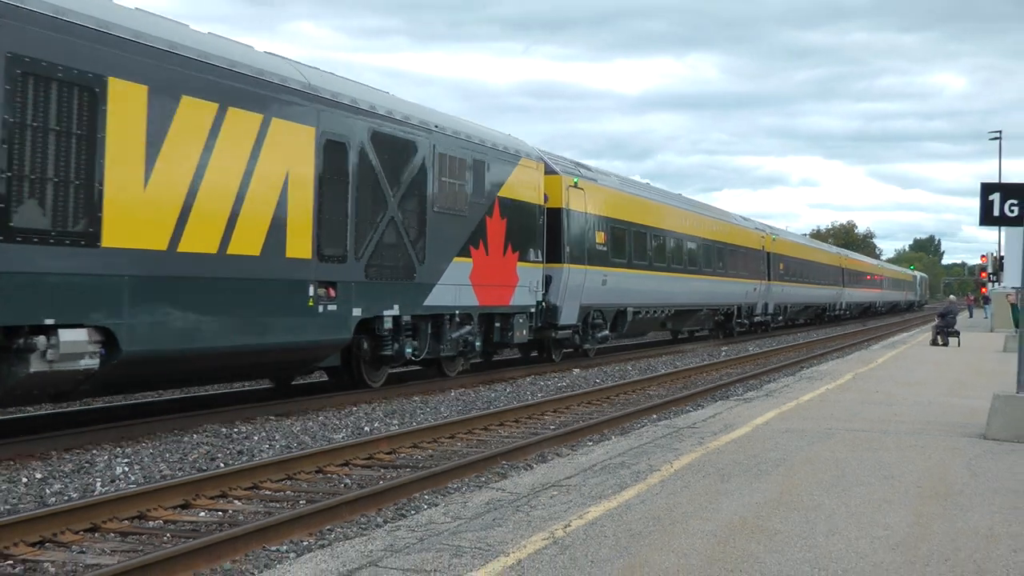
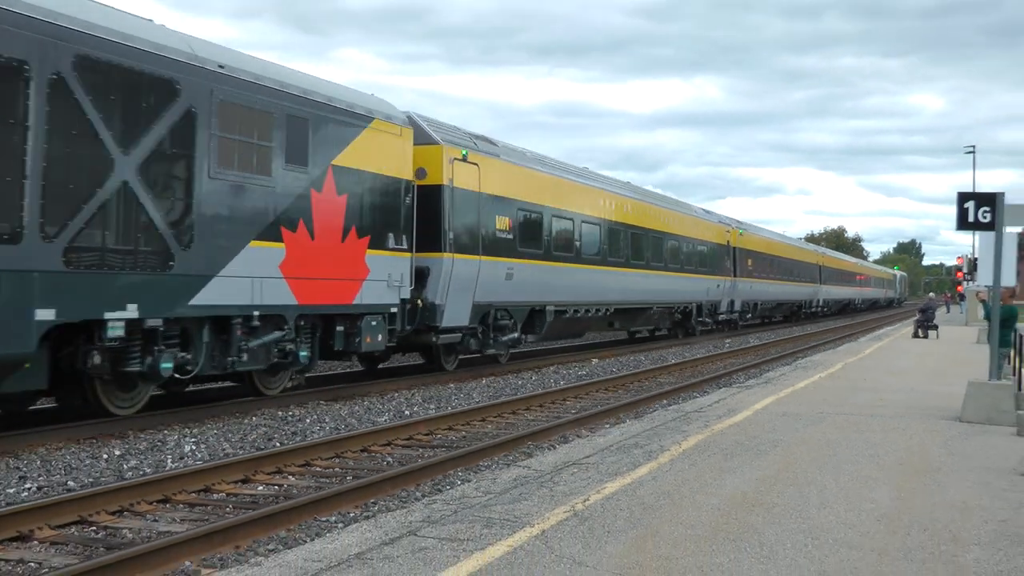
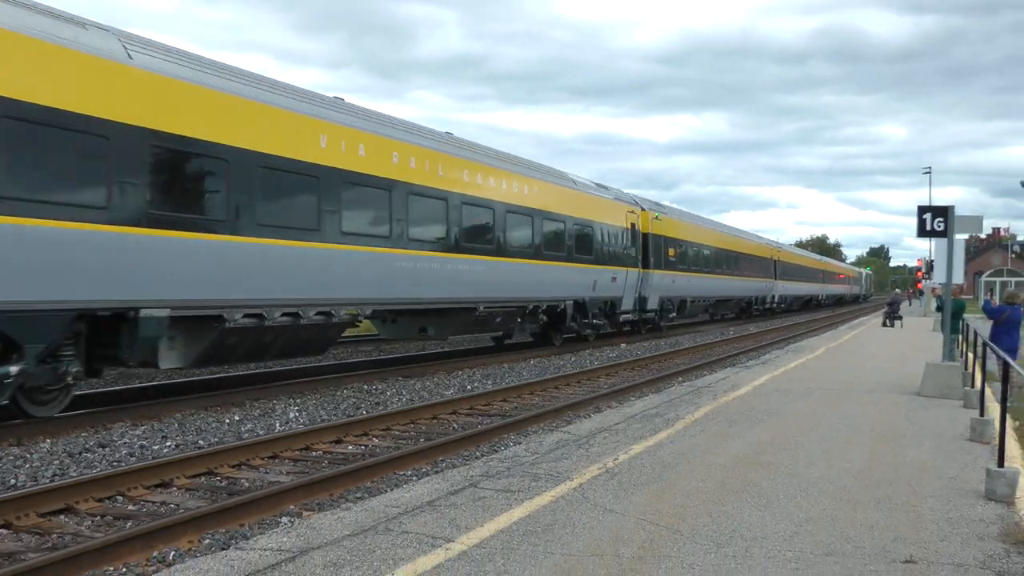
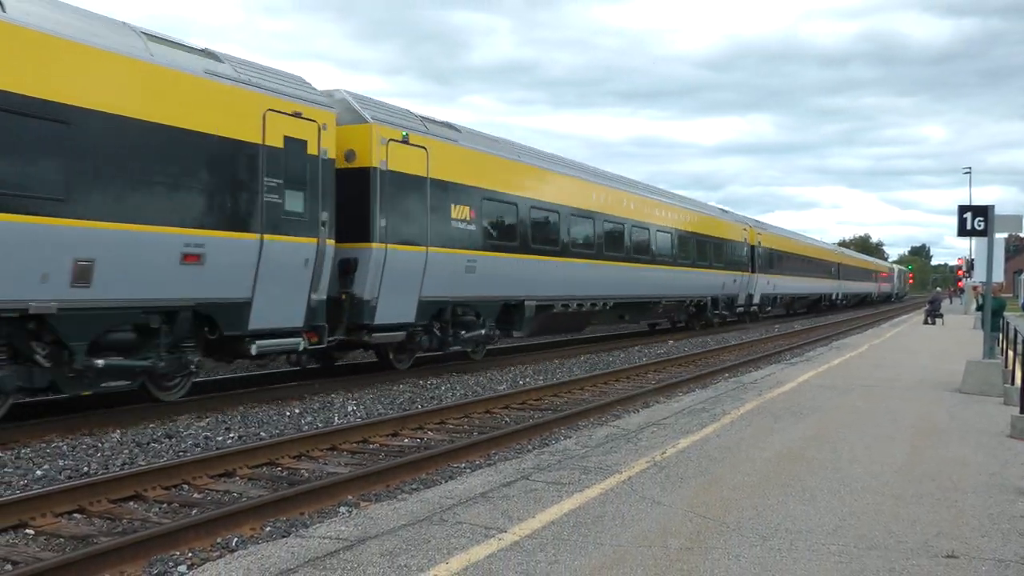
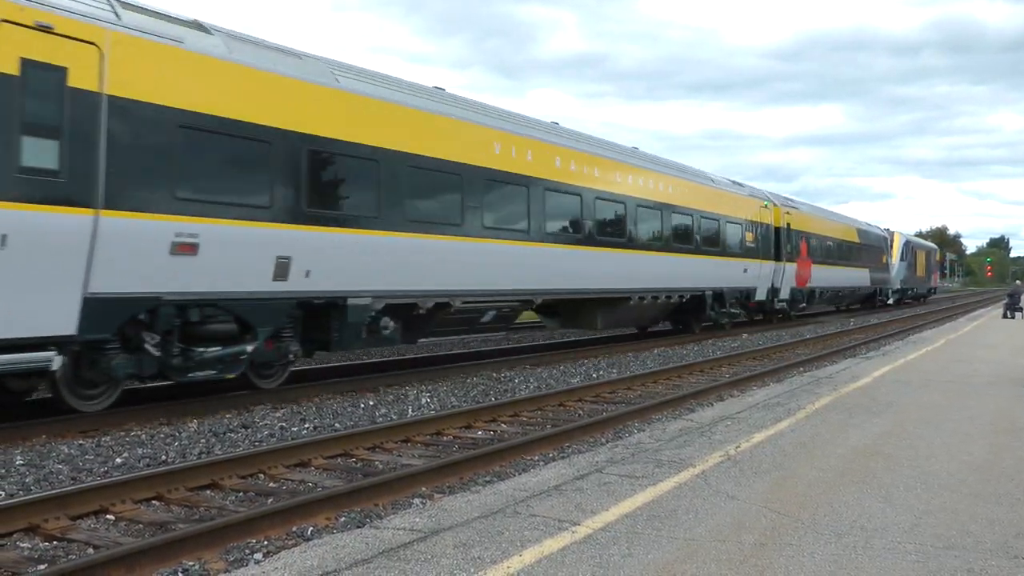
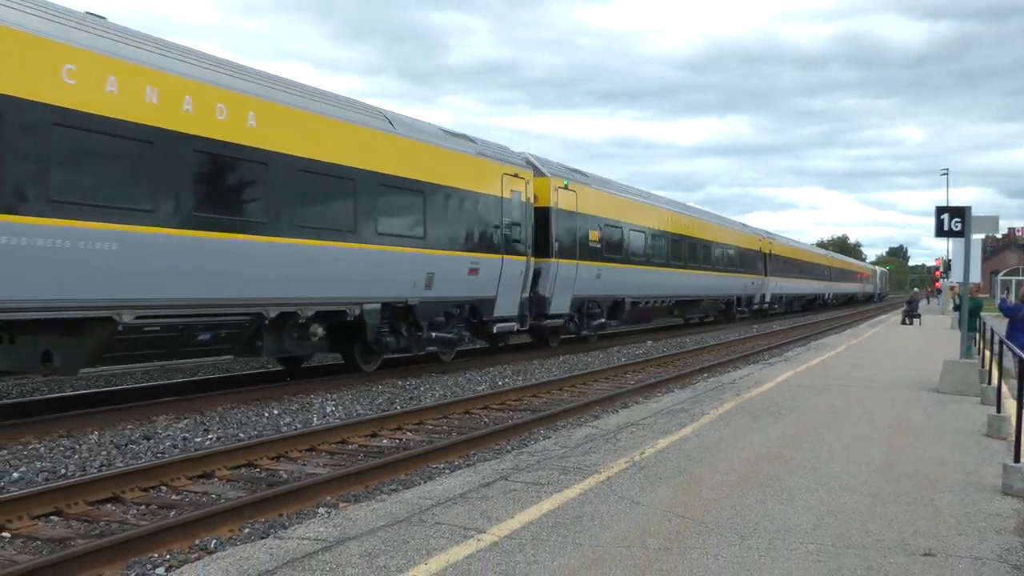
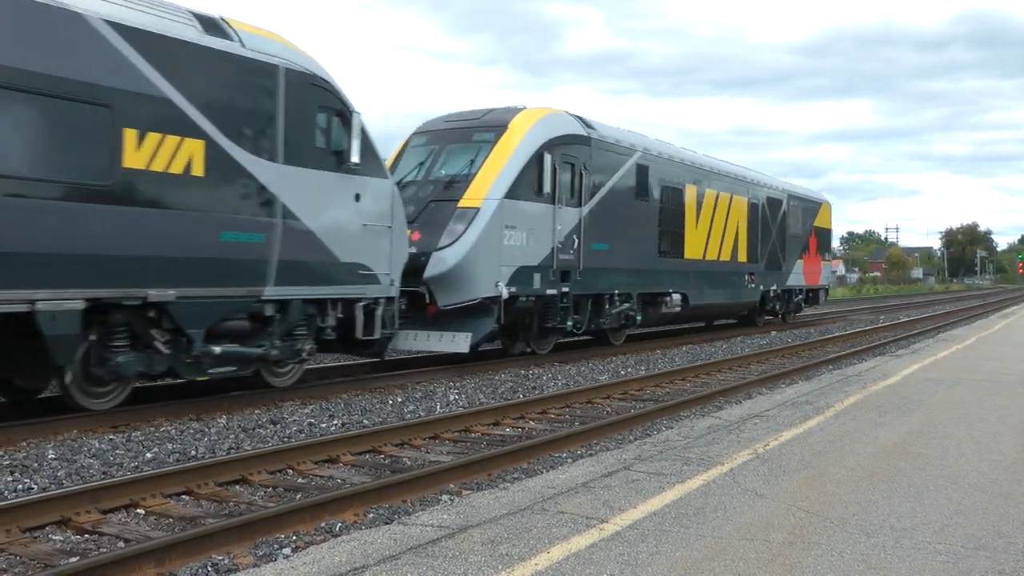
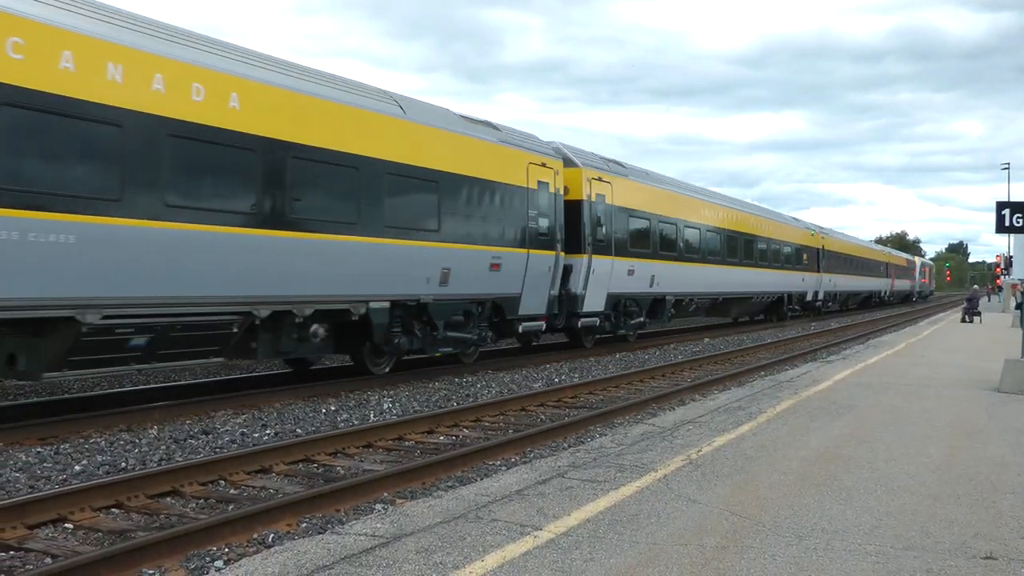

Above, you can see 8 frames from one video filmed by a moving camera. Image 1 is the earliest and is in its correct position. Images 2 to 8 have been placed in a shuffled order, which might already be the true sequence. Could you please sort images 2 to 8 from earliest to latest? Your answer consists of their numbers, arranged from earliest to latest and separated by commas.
2, 3, 6, 4, 8, 5, 7
